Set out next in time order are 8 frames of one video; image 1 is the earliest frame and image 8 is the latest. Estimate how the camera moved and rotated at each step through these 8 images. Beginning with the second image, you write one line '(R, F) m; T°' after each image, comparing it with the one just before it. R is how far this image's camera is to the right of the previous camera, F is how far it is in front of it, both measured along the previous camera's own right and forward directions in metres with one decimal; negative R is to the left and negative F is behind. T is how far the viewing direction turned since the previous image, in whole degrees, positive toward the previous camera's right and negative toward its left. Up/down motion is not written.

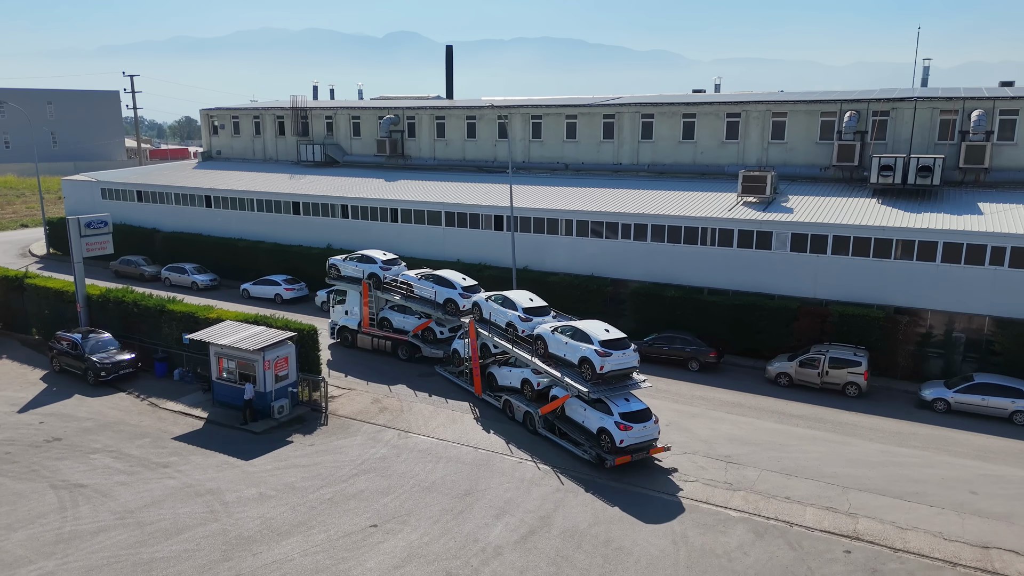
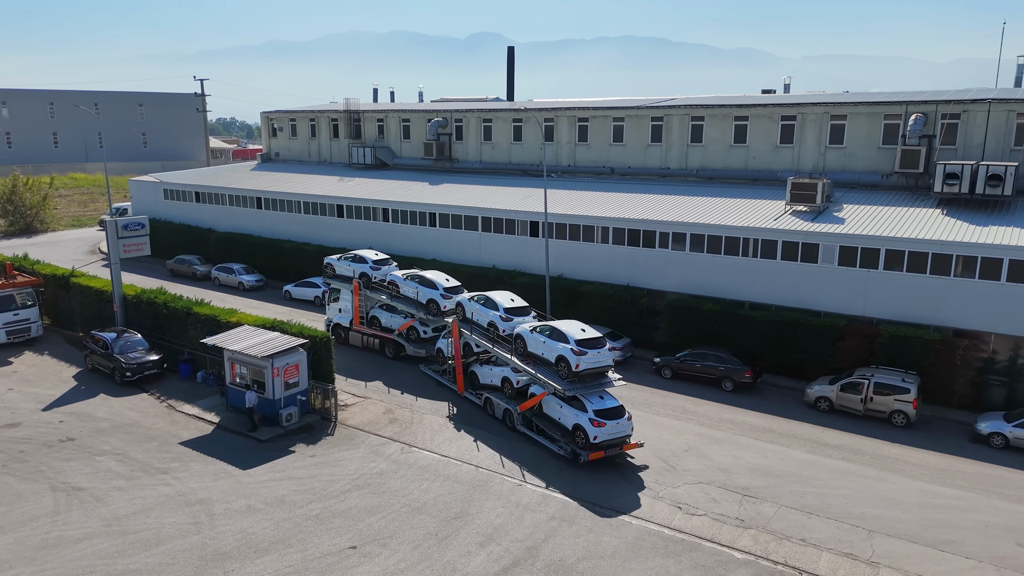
(+1.7, +0.9) m; -6°
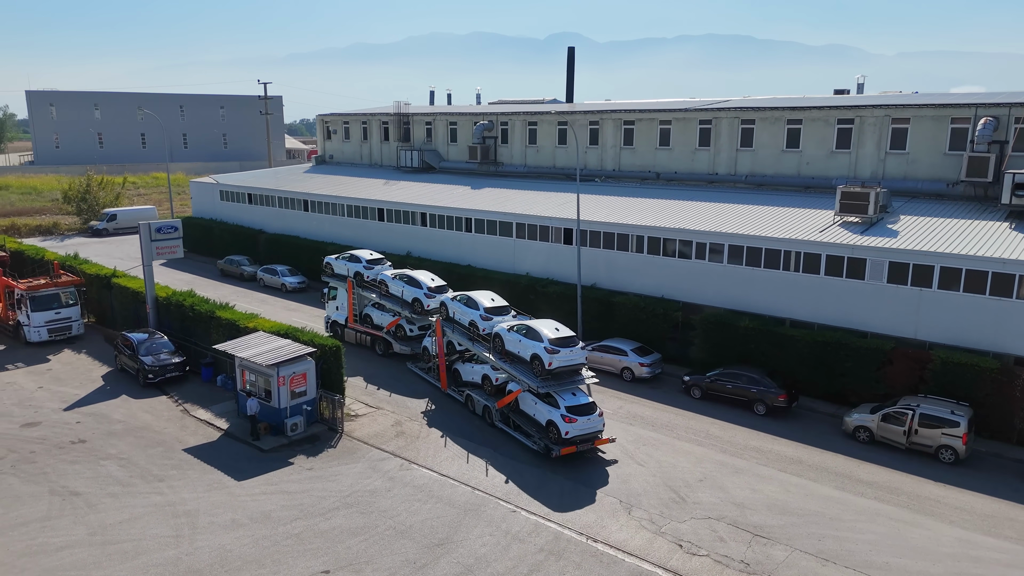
(+1.7, +1.0) m; -6°
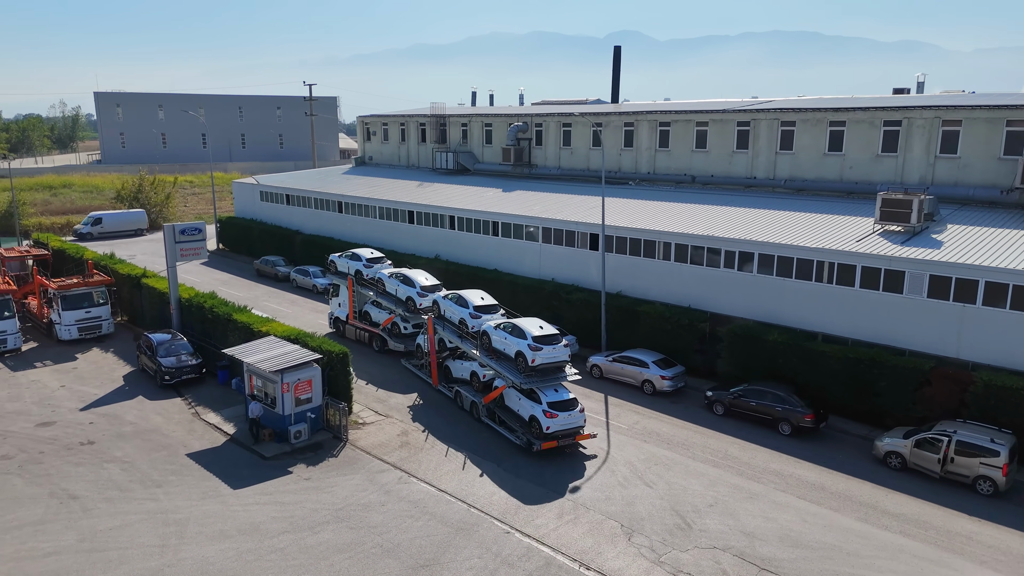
(+1.2, +0.7) m; -4°
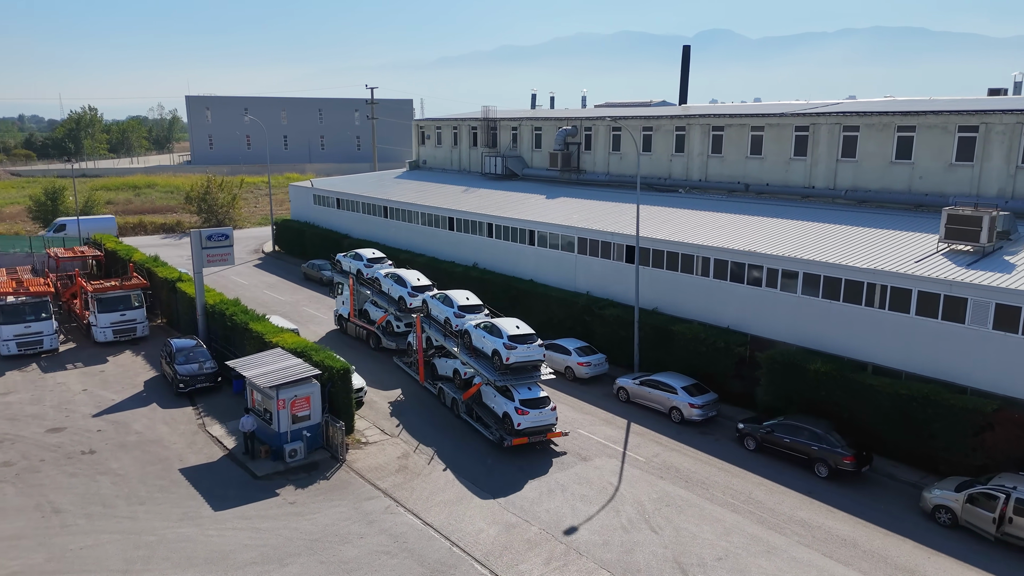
(+1.9, +1.5) m; -6°
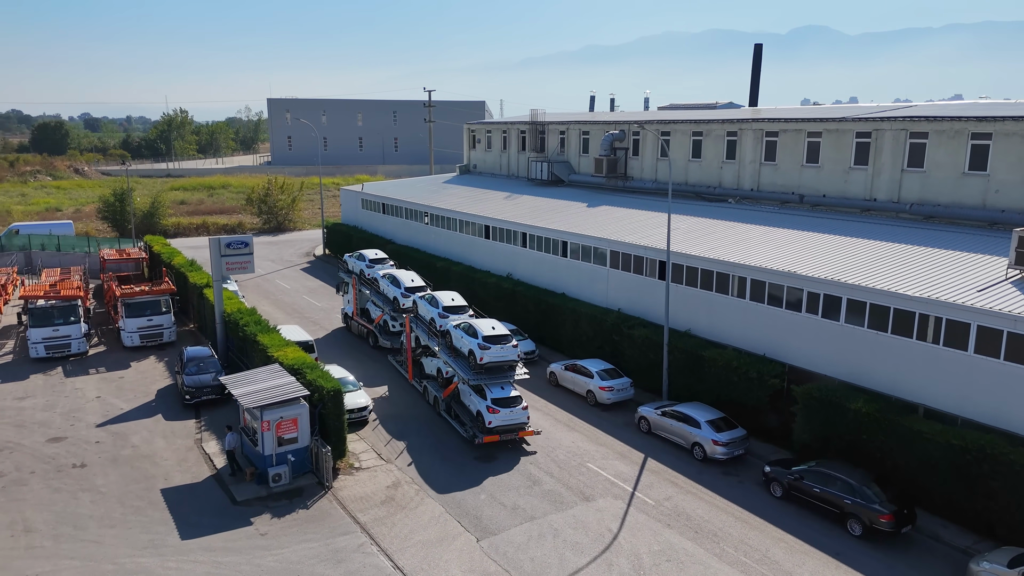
(+2.0, +1.6) m; -6°
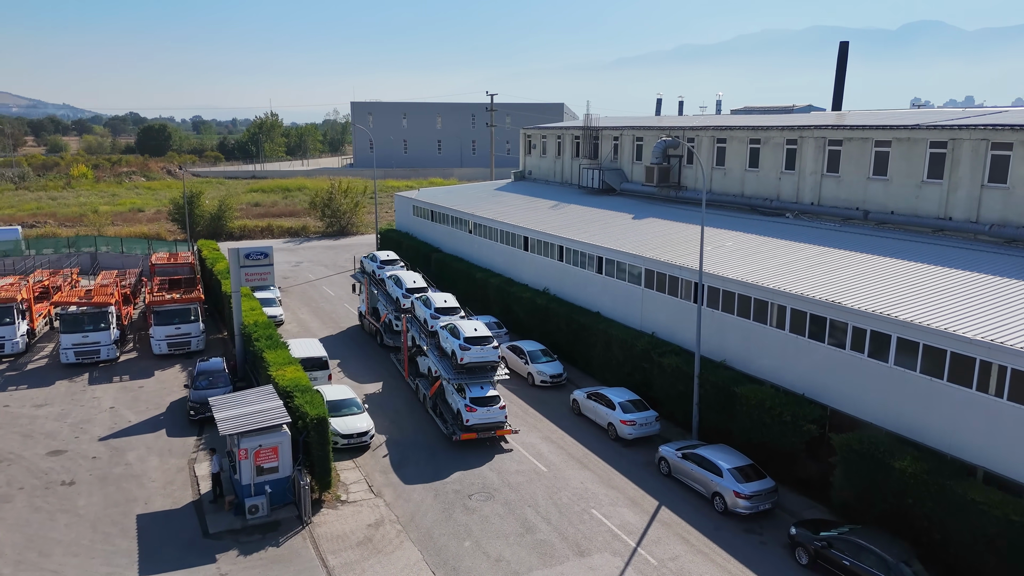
(+2.1, +1.8) m; -7°
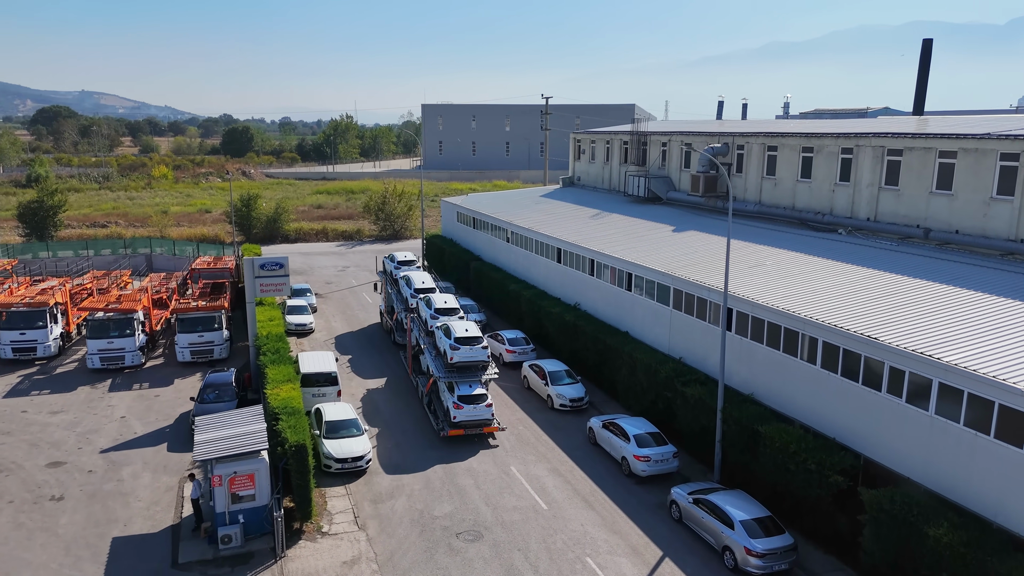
(+1.9, +1.5) m; -6°
